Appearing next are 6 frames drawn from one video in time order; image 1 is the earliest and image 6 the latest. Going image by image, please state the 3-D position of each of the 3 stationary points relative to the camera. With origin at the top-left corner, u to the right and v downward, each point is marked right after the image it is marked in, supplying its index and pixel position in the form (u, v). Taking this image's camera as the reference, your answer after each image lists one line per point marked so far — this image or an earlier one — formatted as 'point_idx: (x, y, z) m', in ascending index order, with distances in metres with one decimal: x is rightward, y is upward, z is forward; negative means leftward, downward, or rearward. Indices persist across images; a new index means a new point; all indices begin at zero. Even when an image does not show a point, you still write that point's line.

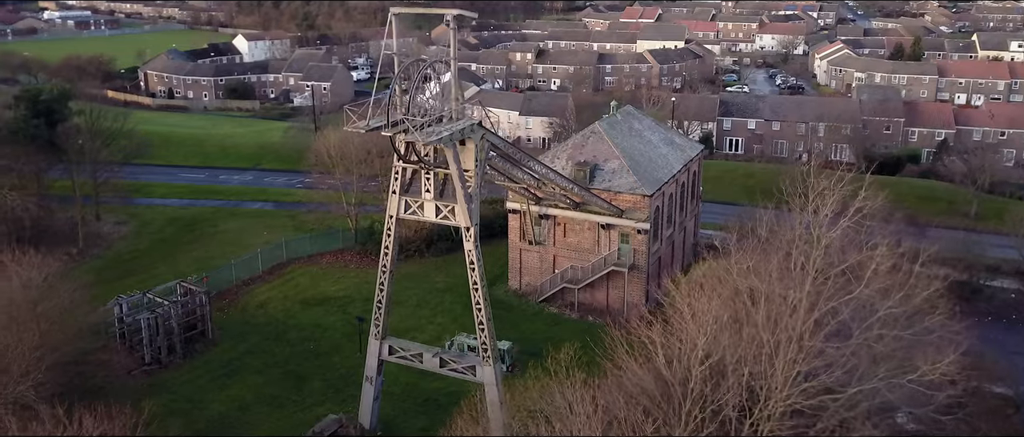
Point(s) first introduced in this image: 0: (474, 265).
0: (-1.0, -1.2, +19.6) m
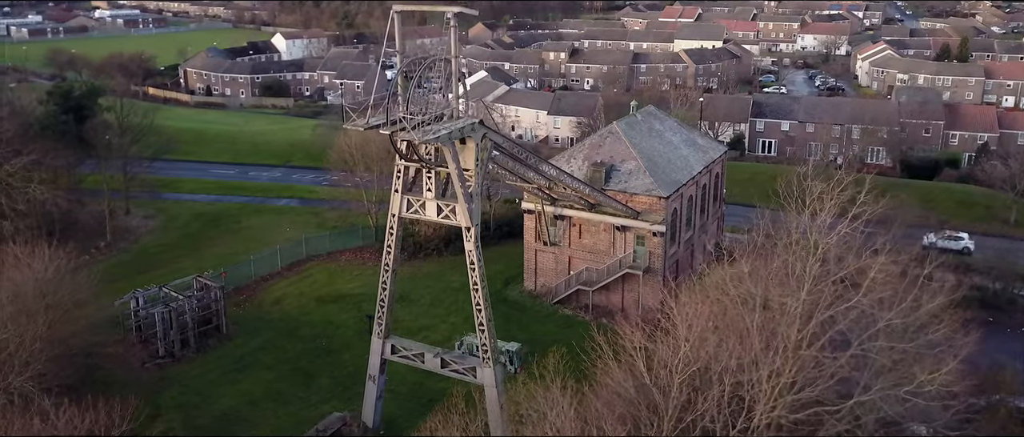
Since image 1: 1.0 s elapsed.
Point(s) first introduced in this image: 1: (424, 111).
0: (-1.0, -1.2, +19.4) m
1: (-2.2, +2.6, +18.5) m
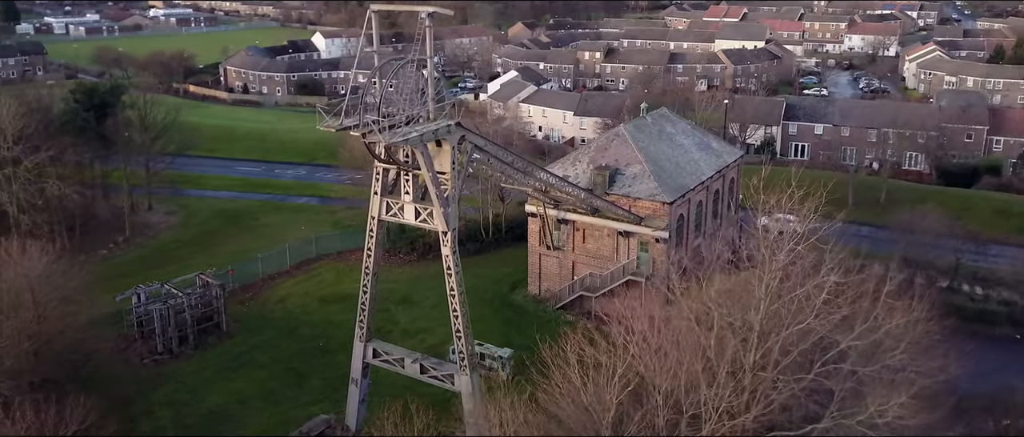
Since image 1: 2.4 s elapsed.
0: (-1.5, -1.3, +19.0) m
1: (-2.8, +2.5, +18.2) m
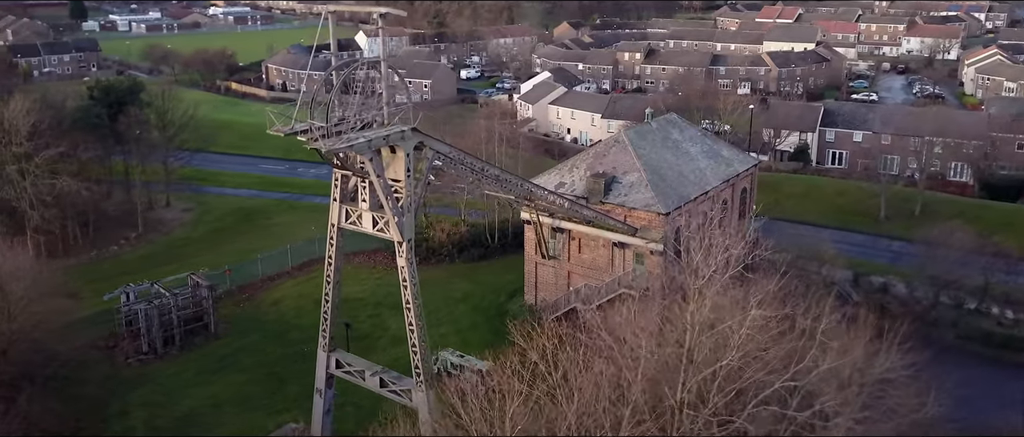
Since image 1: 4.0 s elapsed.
0: (-2.5, -1.5, +18.2) m
1: (-3.7, +2.3, +17.5) m
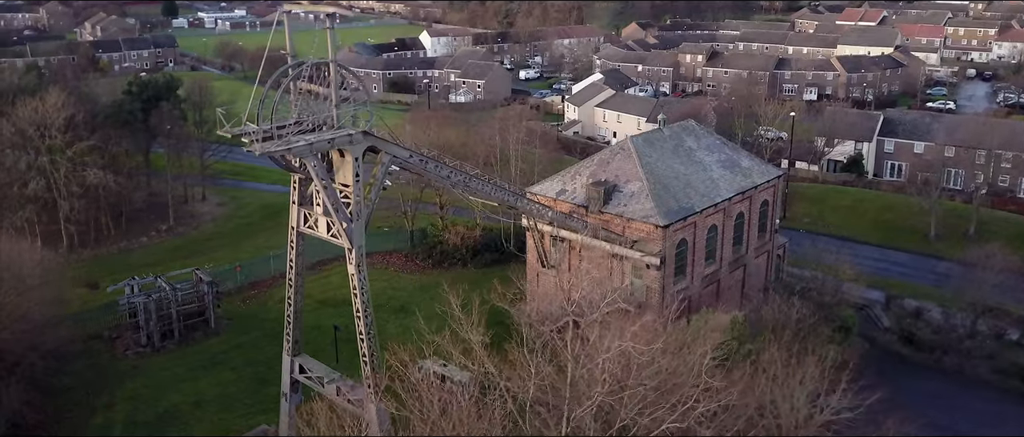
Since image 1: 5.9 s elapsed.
0: (-3.6, -1.7, +17.7) m
1: (-4.7, +2.2, +17.1) m
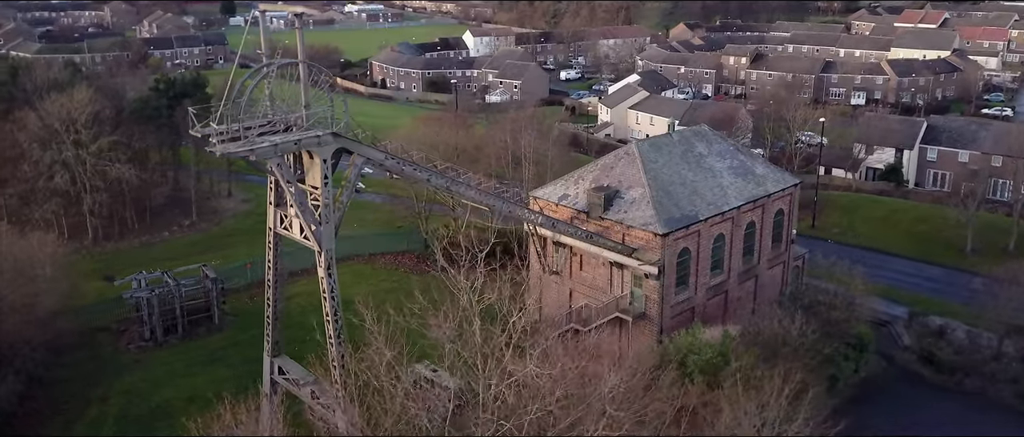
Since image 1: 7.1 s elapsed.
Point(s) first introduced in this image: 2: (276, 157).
0: (-4.2, -1.7, +17.5) m
1: (-5.3, +2.2, +17.0) m
2: (-4.9, +1.3, +16.3) m
